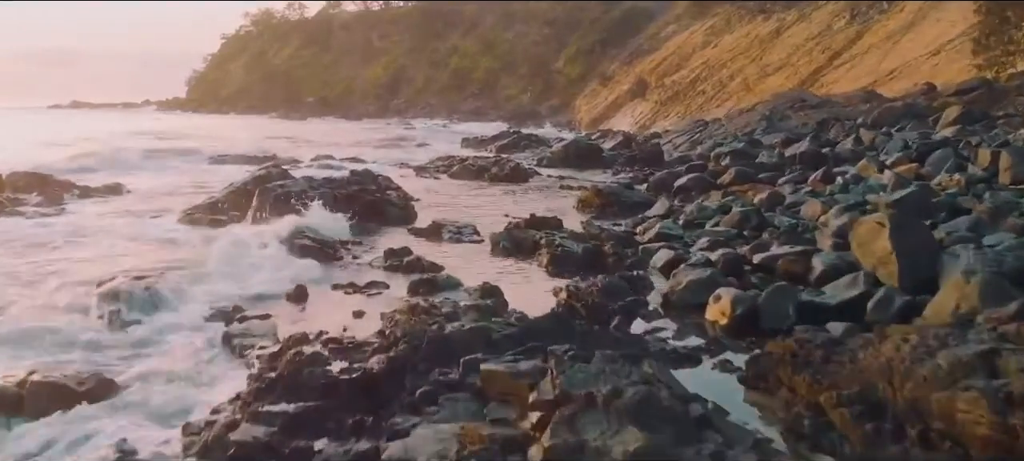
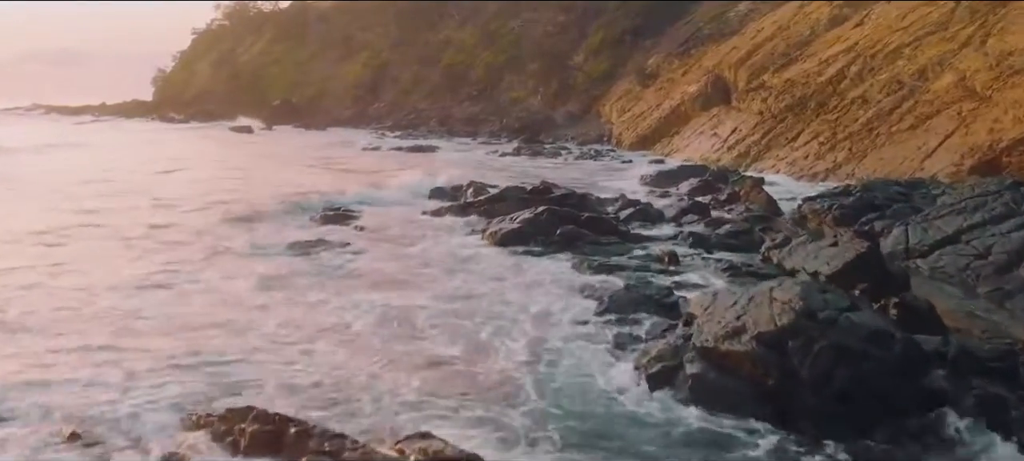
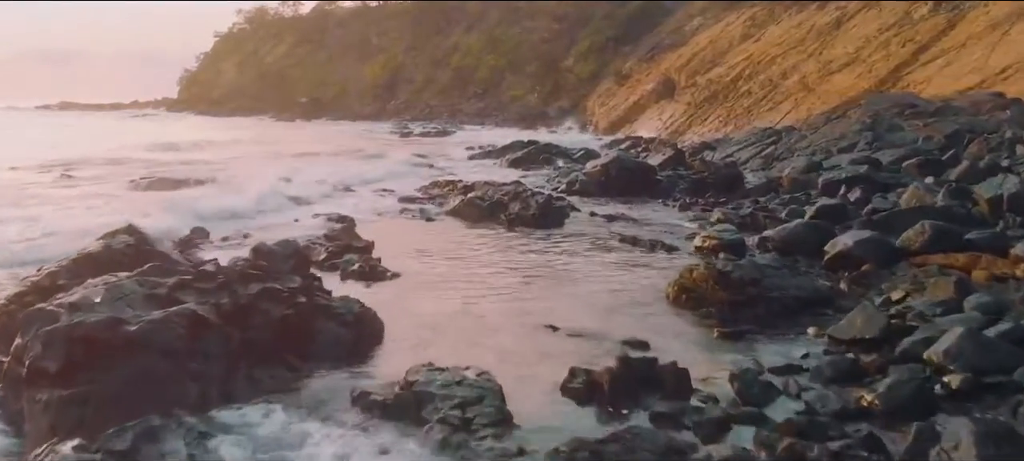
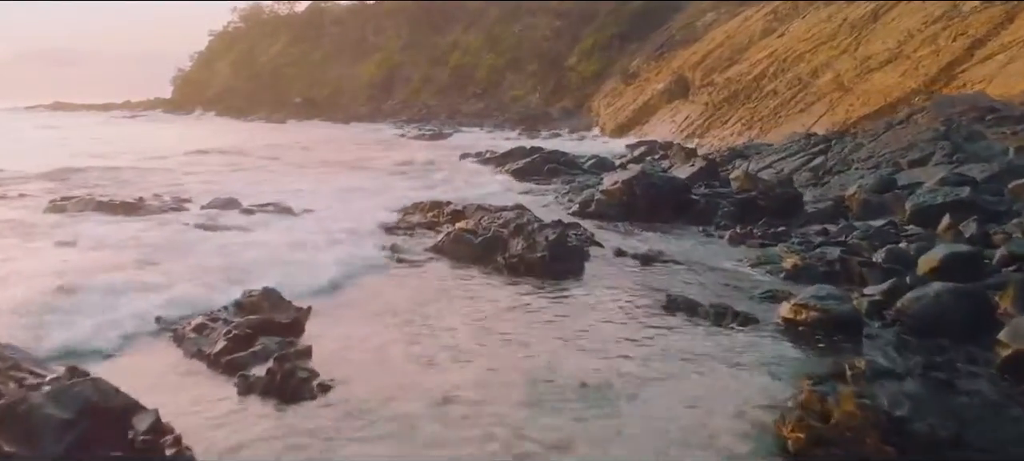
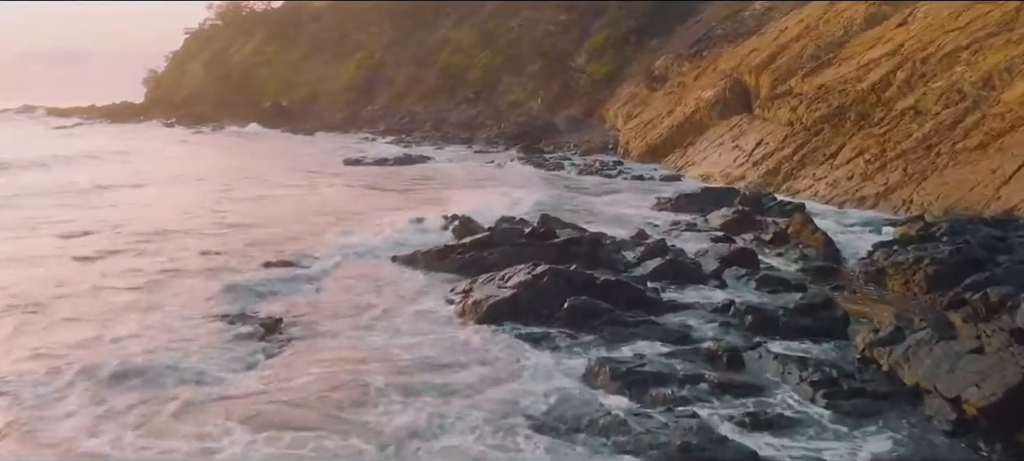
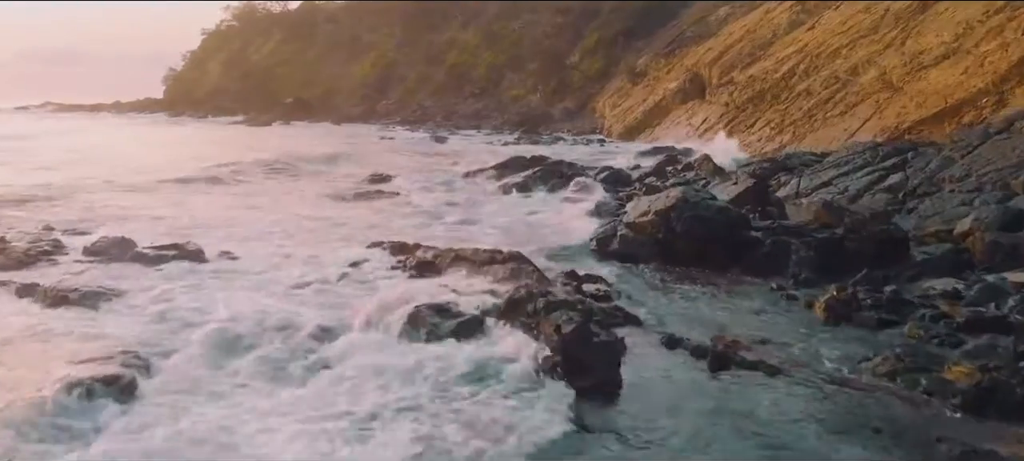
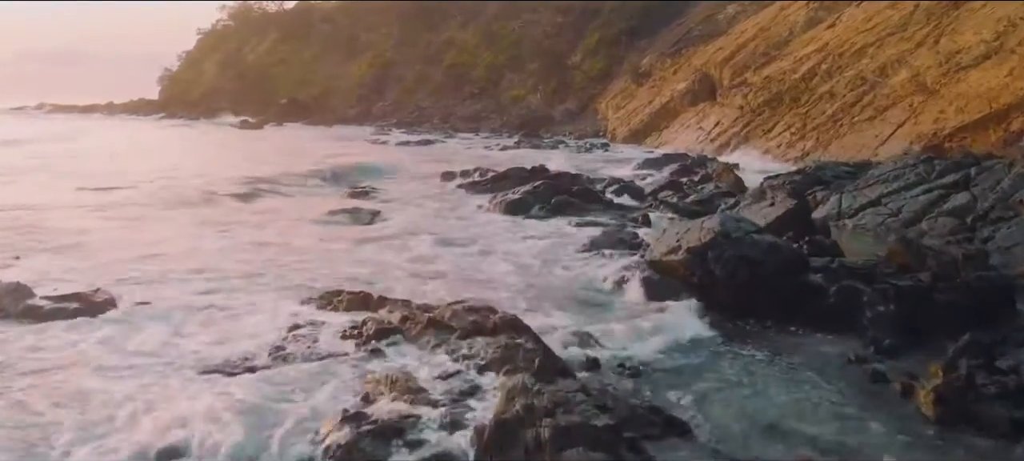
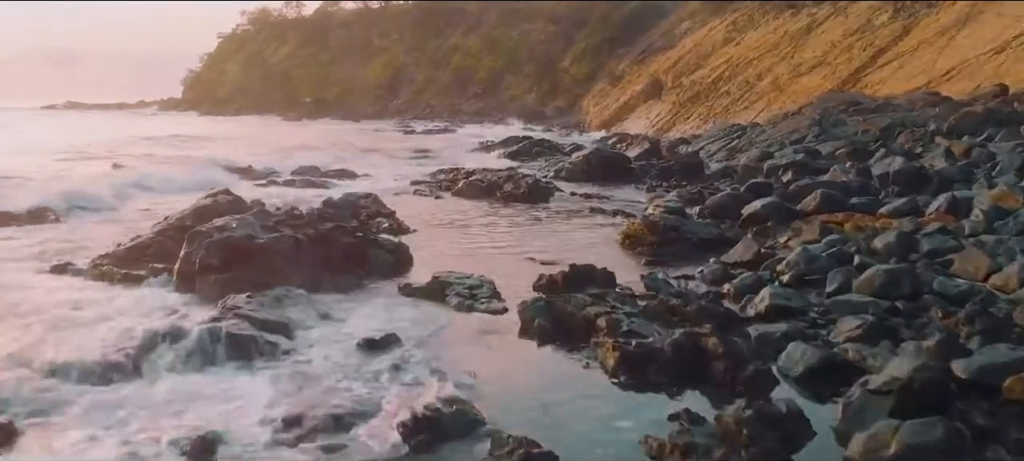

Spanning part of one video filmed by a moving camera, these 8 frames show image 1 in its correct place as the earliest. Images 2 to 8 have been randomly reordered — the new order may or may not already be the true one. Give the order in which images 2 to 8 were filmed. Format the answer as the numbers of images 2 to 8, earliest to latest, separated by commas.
8, 3, 4, 6, 7, 2, 5
